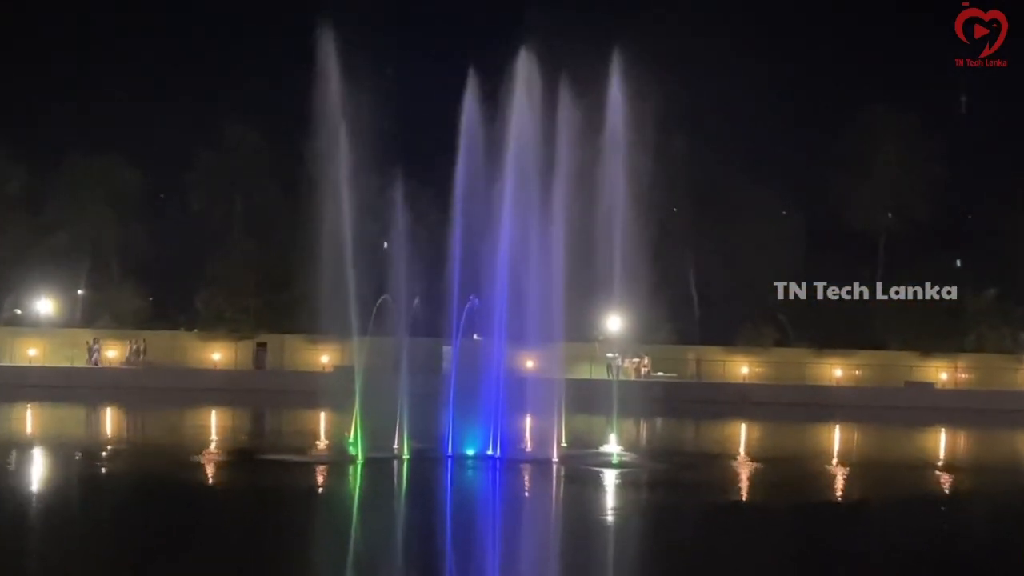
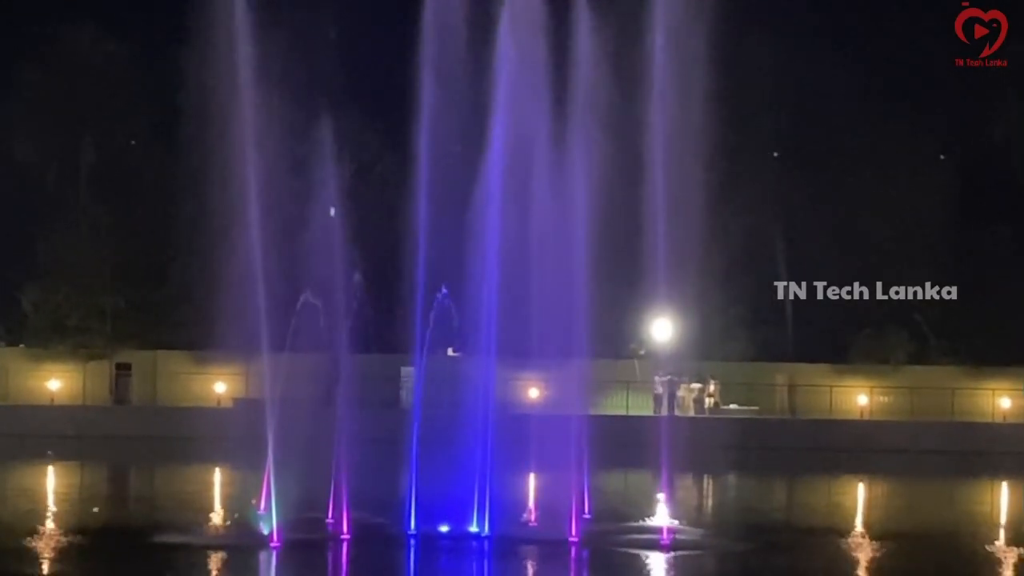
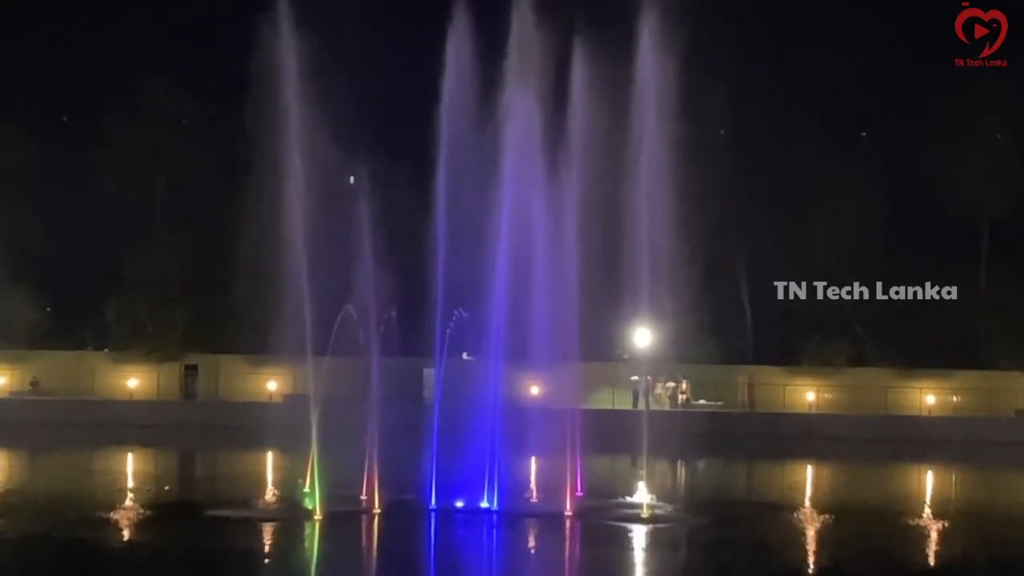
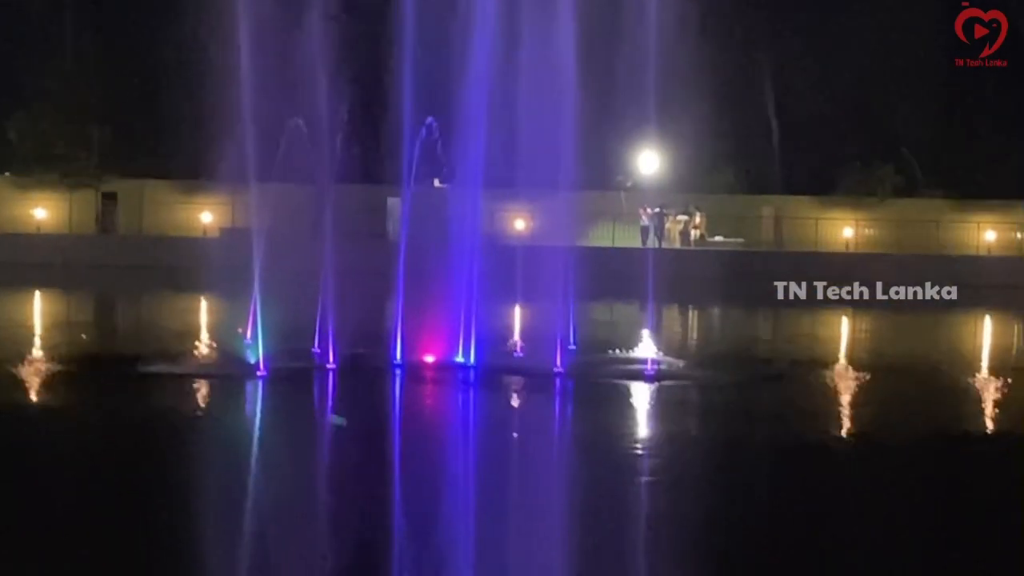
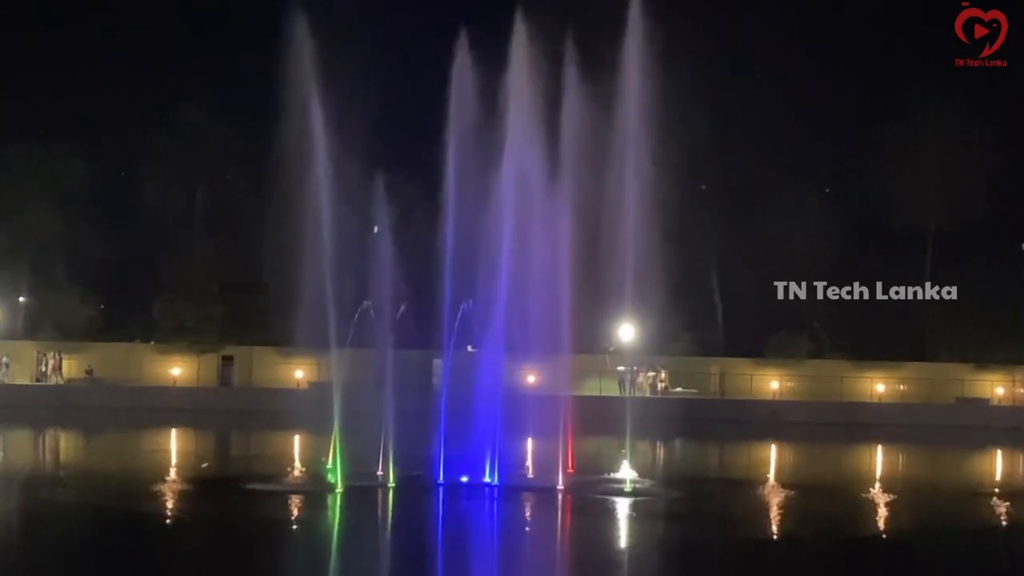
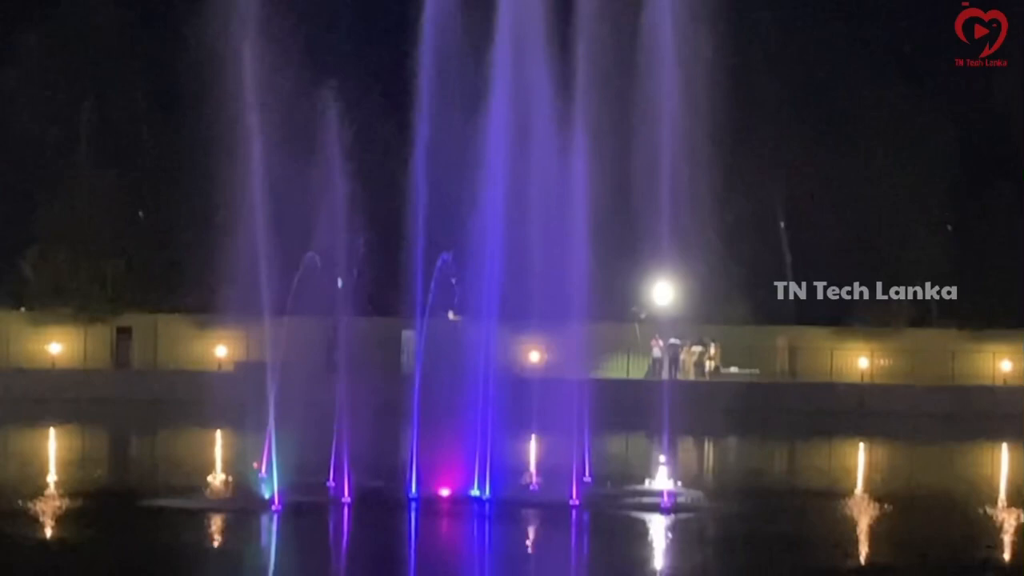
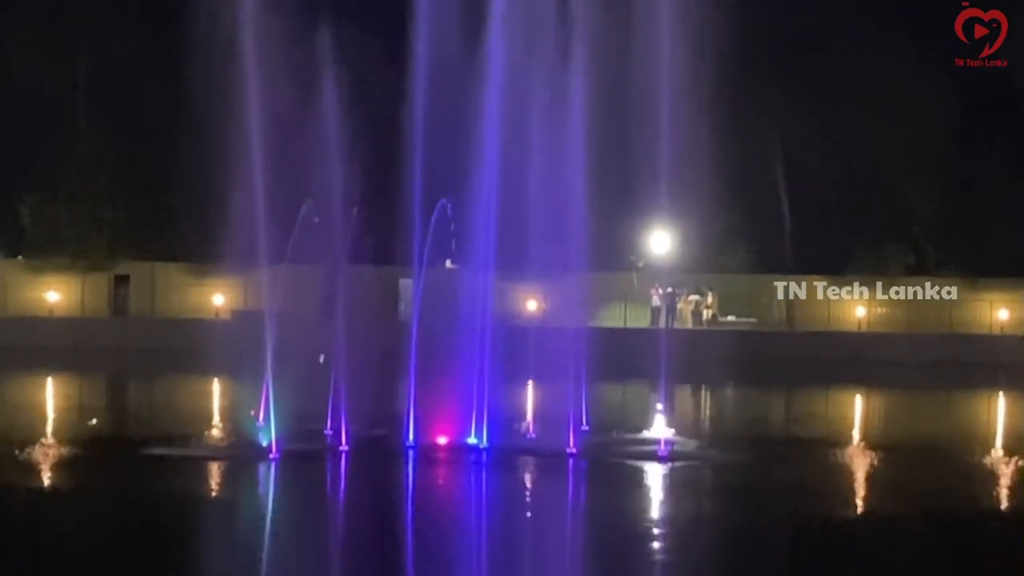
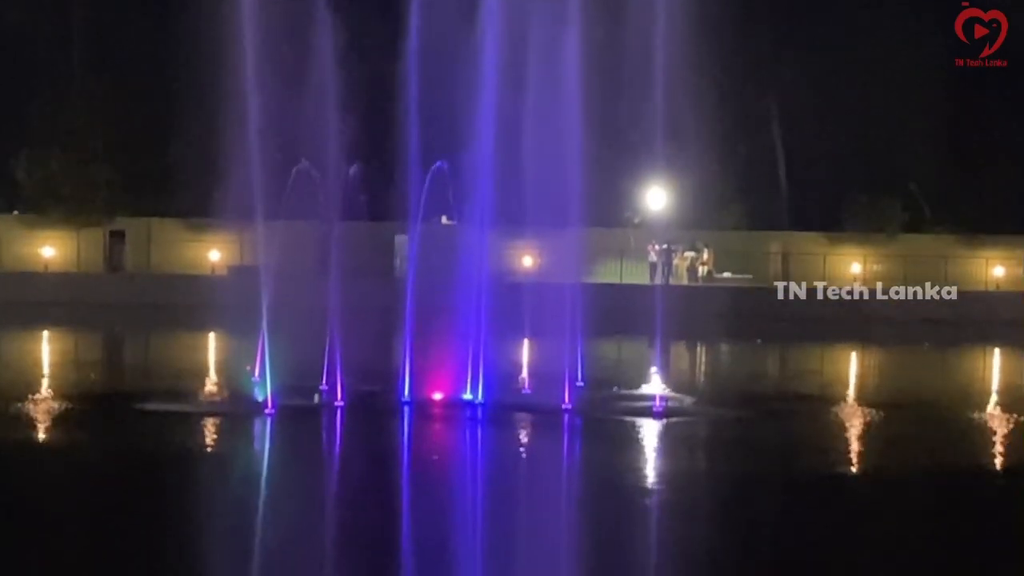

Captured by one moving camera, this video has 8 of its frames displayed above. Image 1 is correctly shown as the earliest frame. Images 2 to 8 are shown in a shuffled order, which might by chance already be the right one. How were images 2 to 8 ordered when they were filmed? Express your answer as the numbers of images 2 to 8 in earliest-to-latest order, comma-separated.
5, 3, 2, 6, 7, 8, 4
